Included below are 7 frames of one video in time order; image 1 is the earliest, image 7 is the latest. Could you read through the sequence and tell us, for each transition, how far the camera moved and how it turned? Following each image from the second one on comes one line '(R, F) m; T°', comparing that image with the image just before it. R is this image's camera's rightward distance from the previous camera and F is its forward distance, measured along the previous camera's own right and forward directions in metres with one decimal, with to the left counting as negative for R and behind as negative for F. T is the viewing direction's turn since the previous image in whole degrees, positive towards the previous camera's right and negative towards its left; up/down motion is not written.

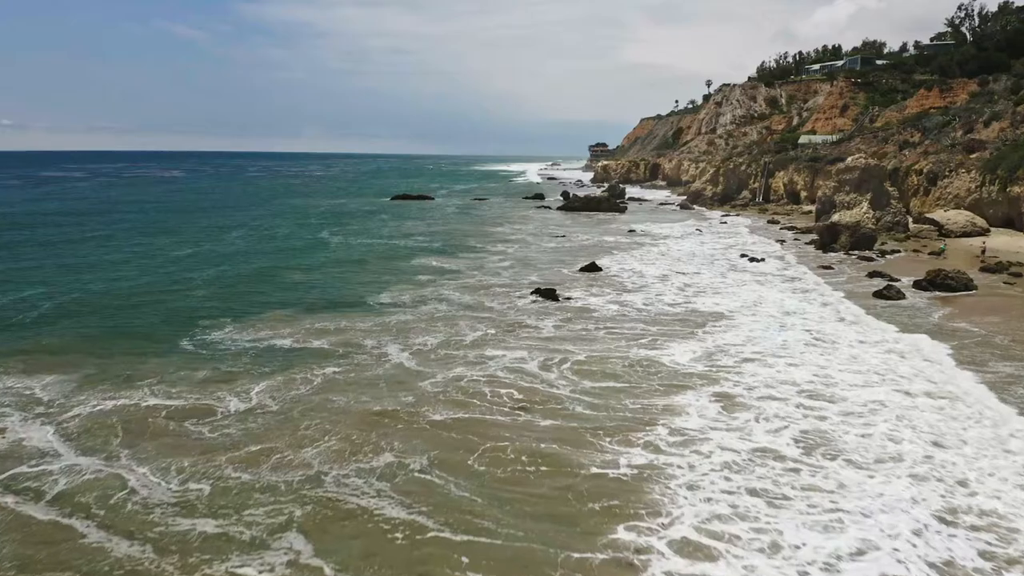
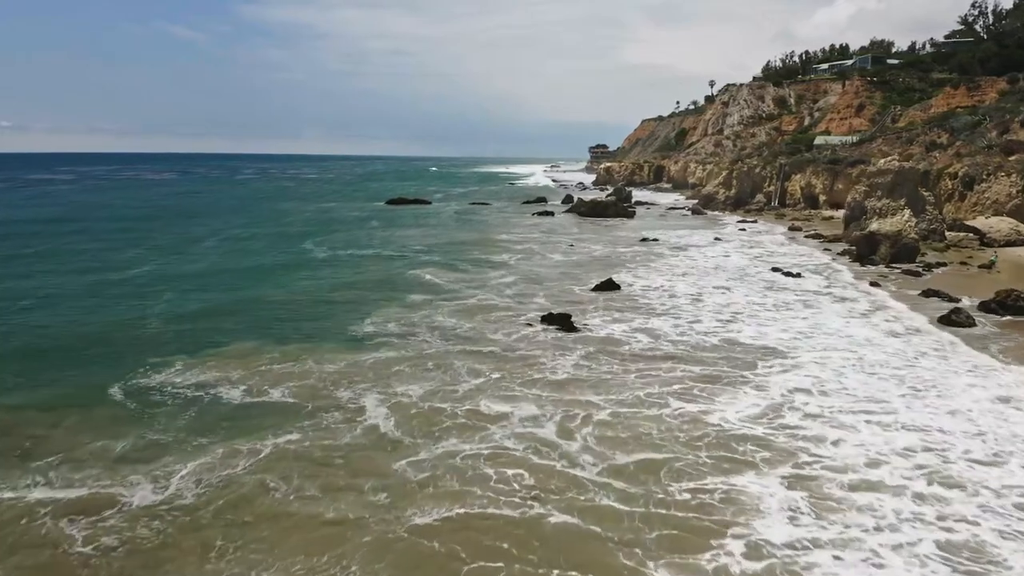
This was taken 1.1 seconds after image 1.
(-0.1, +3.4) m; 0°
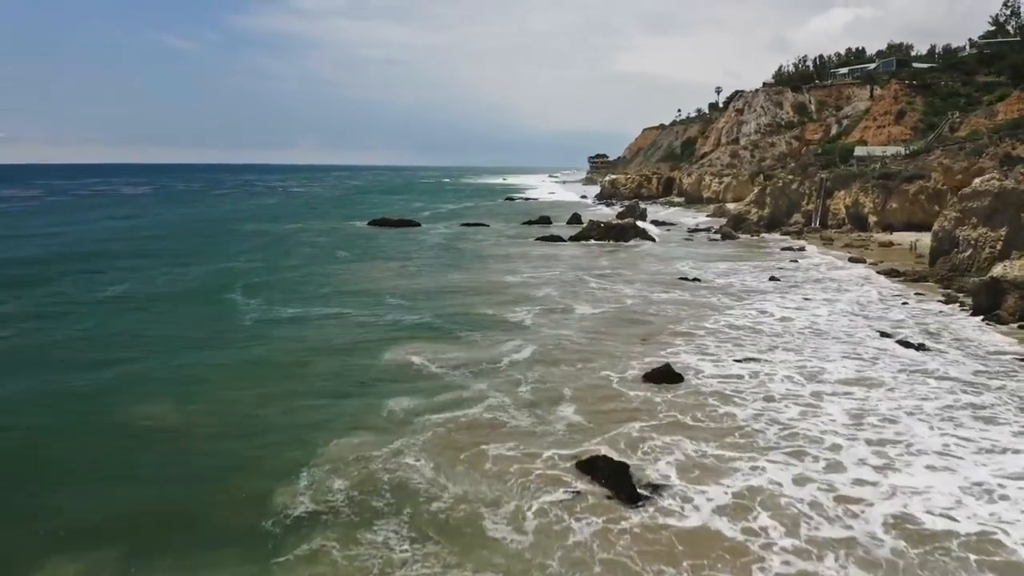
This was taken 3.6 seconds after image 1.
(-0.2, +7.9) m; 0°
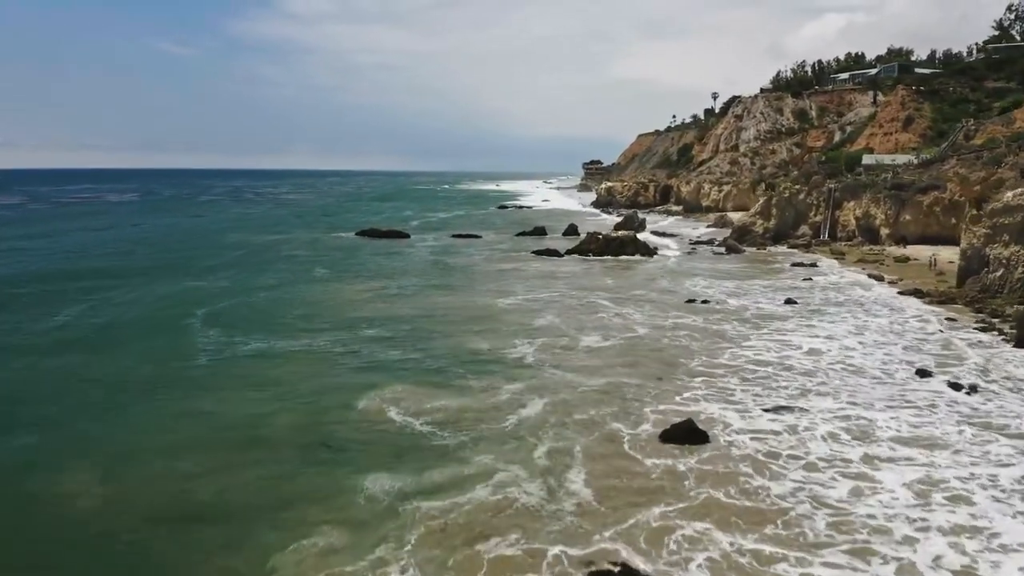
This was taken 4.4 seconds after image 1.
(0.0, +2.5) m; 0°
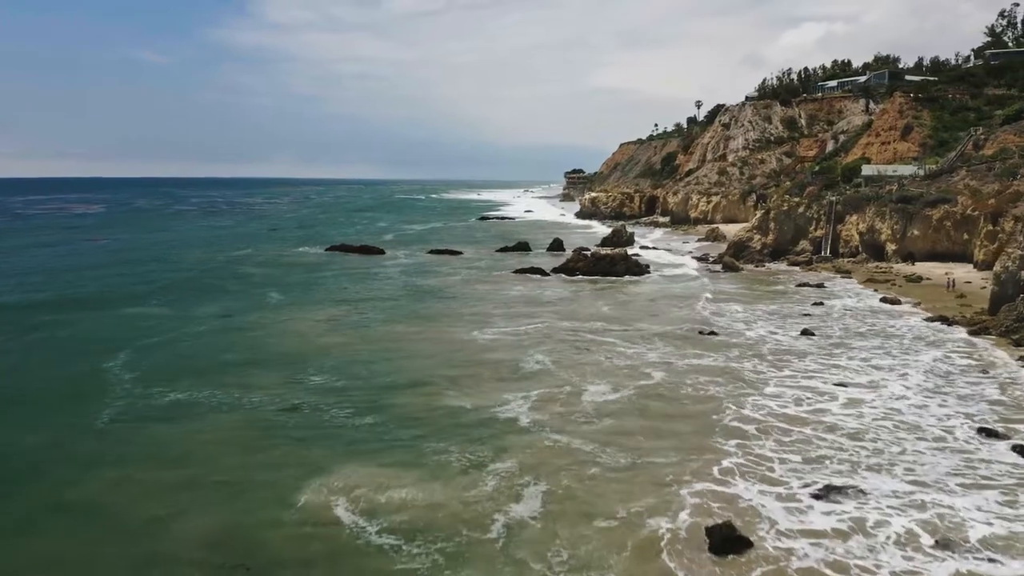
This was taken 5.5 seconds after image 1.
(0.0, +3.3) m; +1°
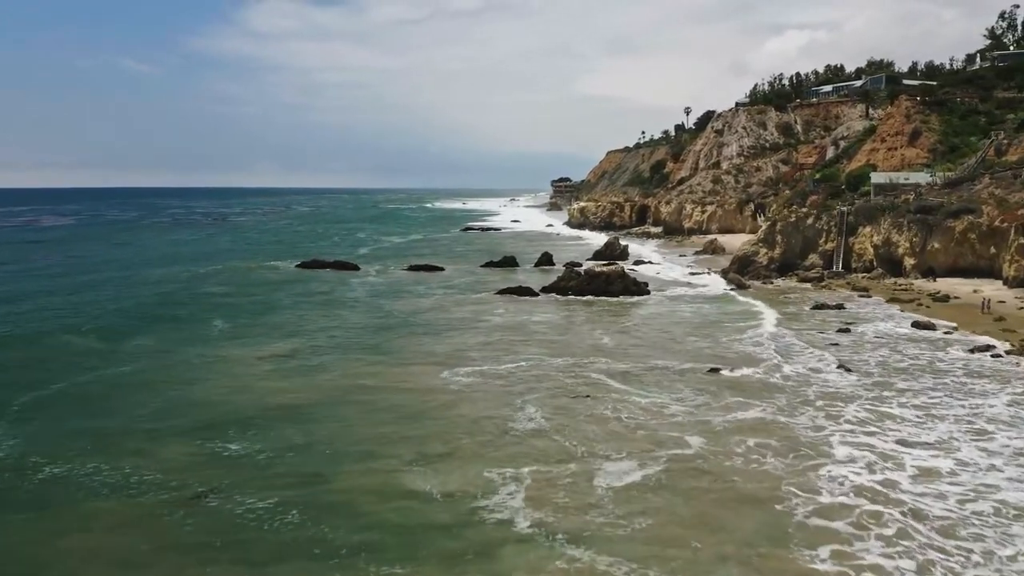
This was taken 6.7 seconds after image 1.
(0.0, +3.8) m; +1°
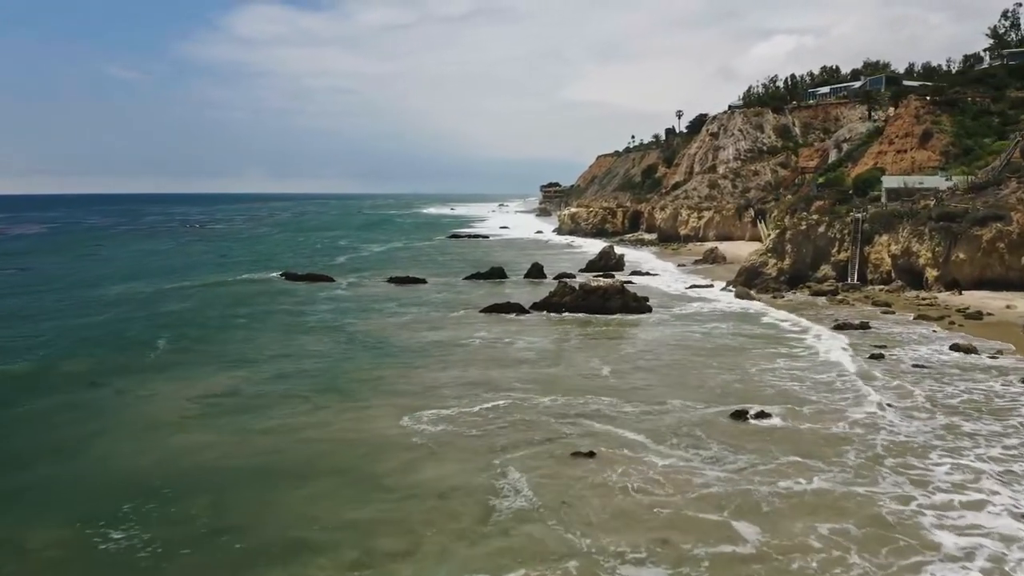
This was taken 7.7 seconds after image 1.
(+0.1, +3.5) m; +1°
